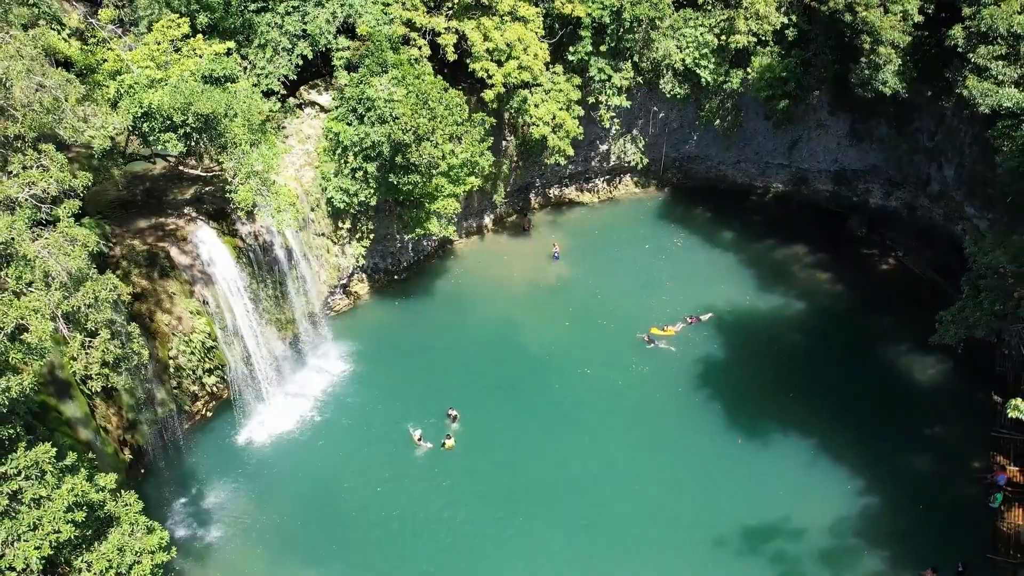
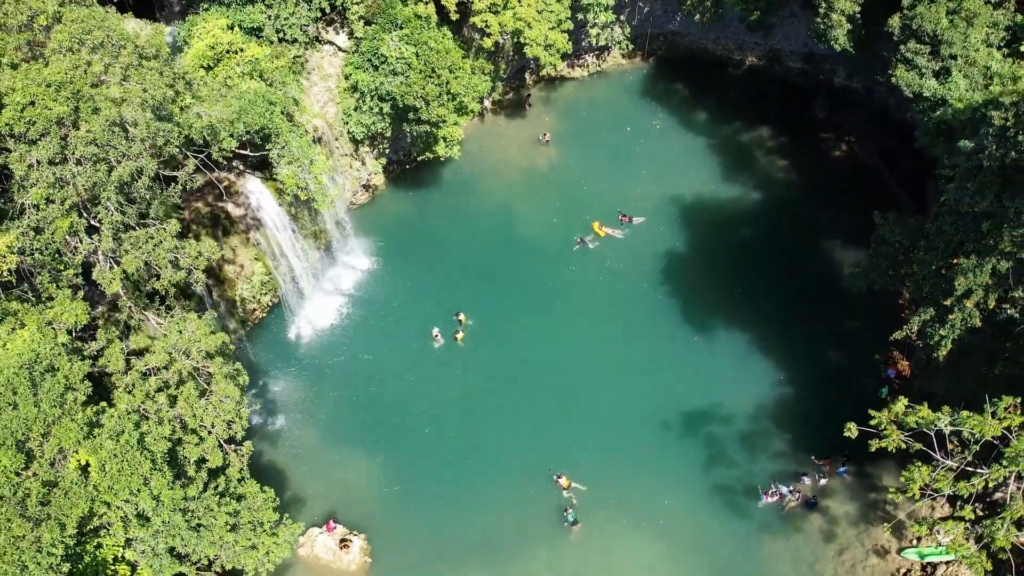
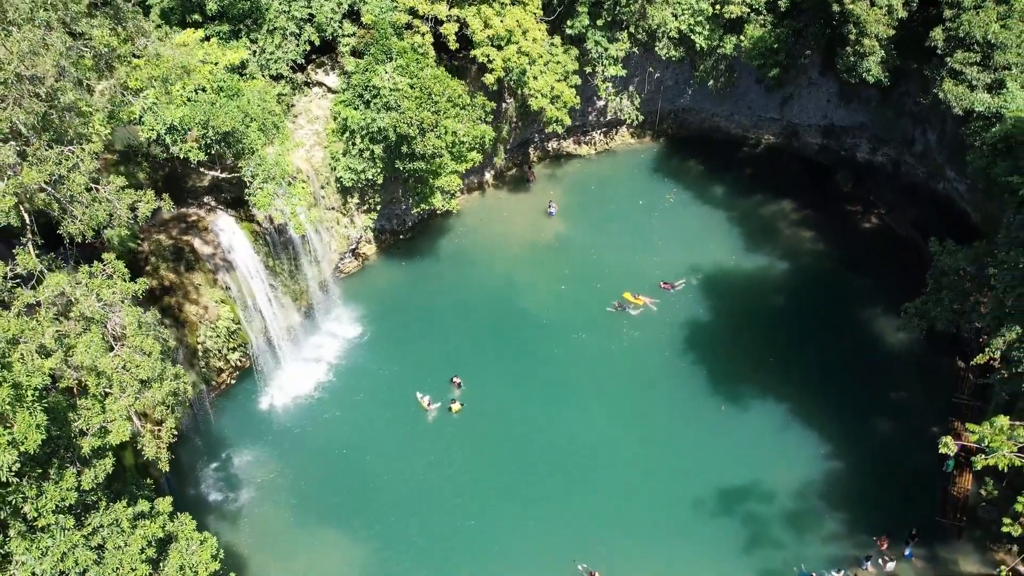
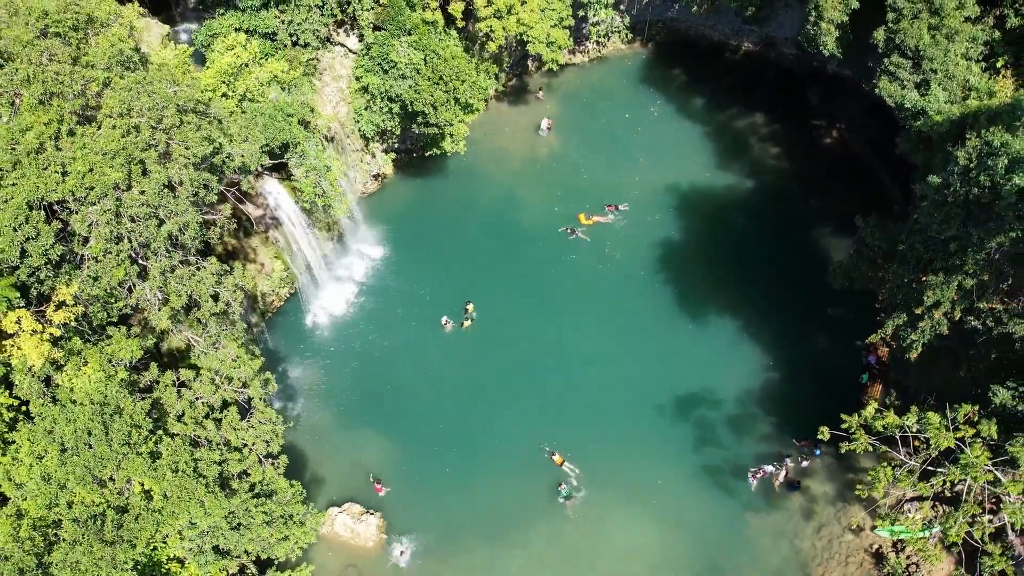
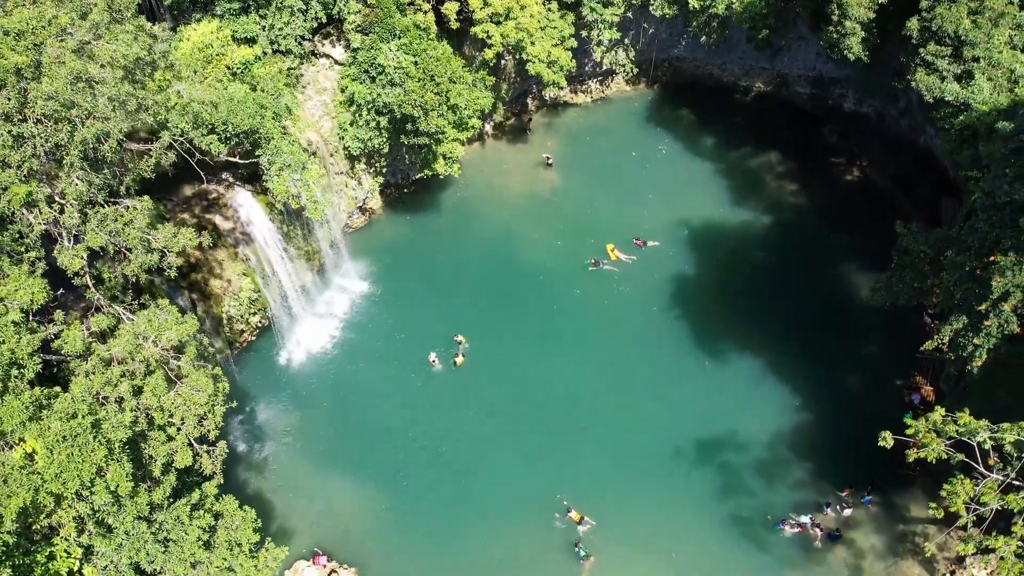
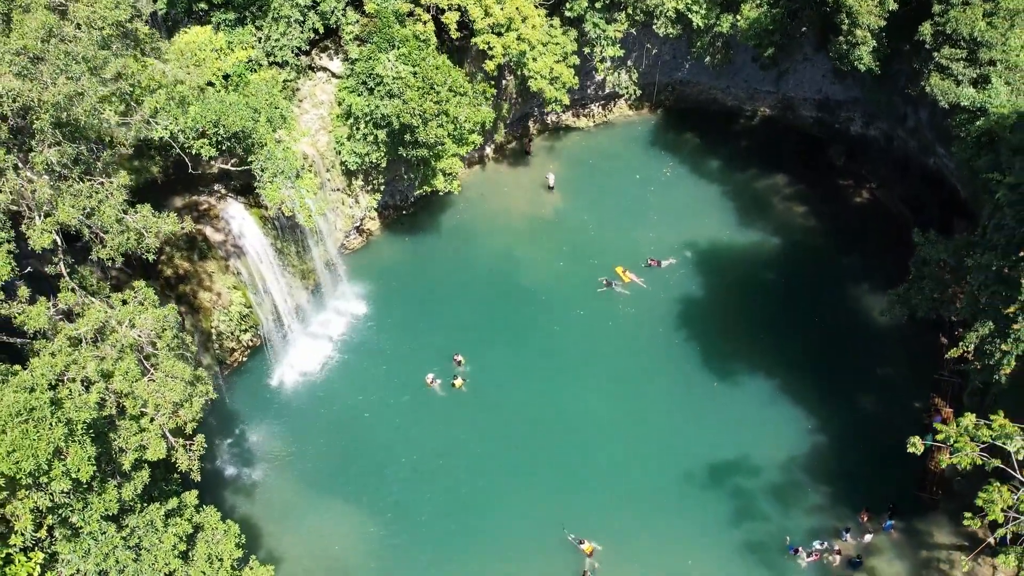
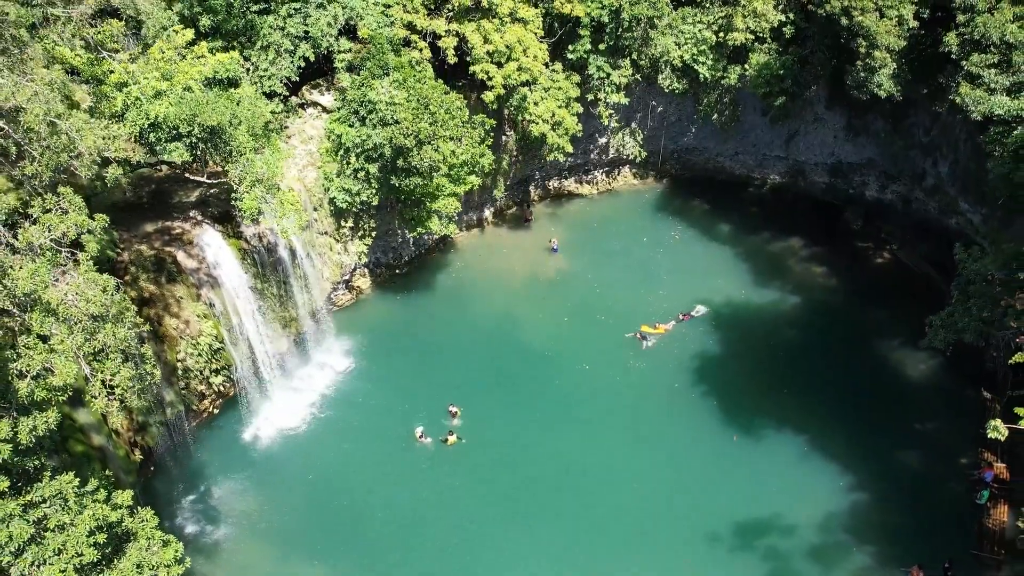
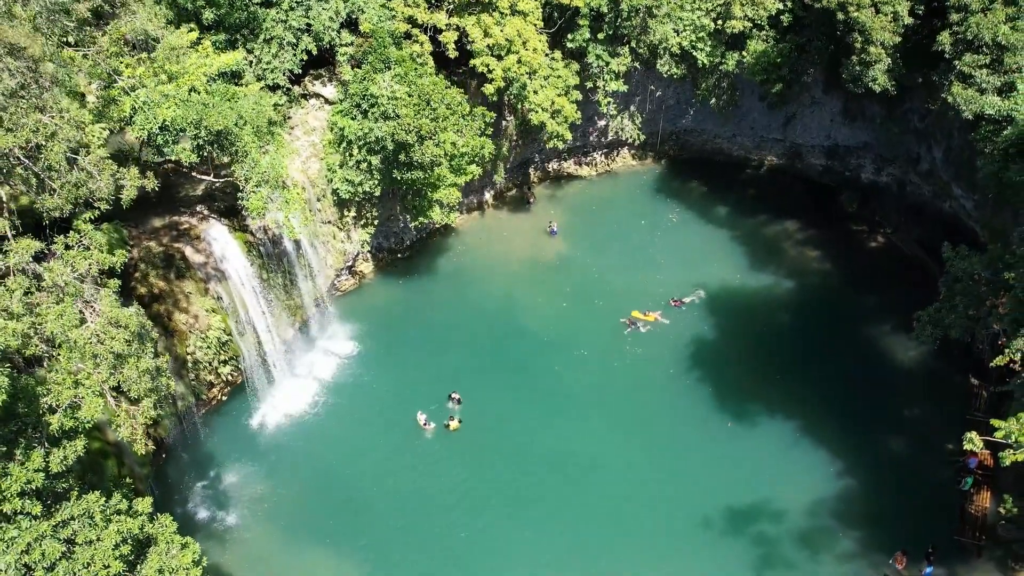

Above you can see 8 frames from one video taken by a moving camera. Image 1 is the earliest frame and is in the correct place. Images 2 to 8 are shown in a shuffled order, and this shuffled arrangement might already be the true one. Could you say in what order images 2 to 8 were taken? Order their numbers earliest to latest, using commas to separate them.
7, 8, 3, 6, 5, 2, 4
